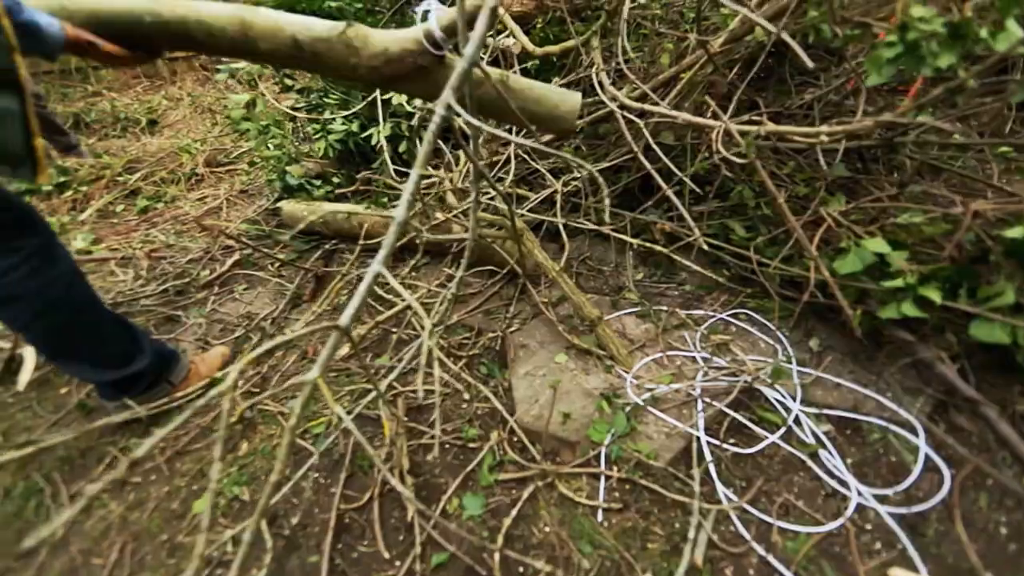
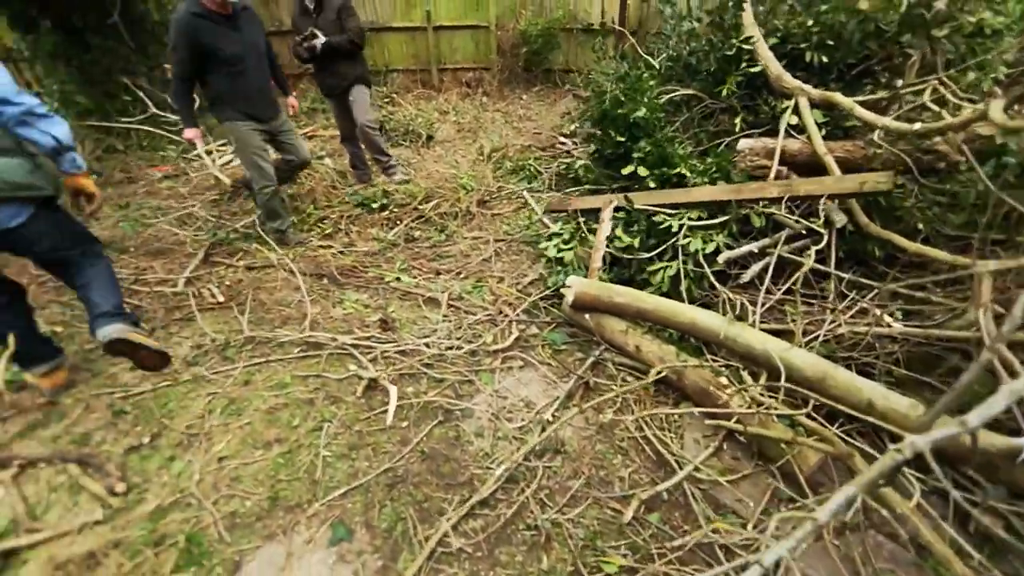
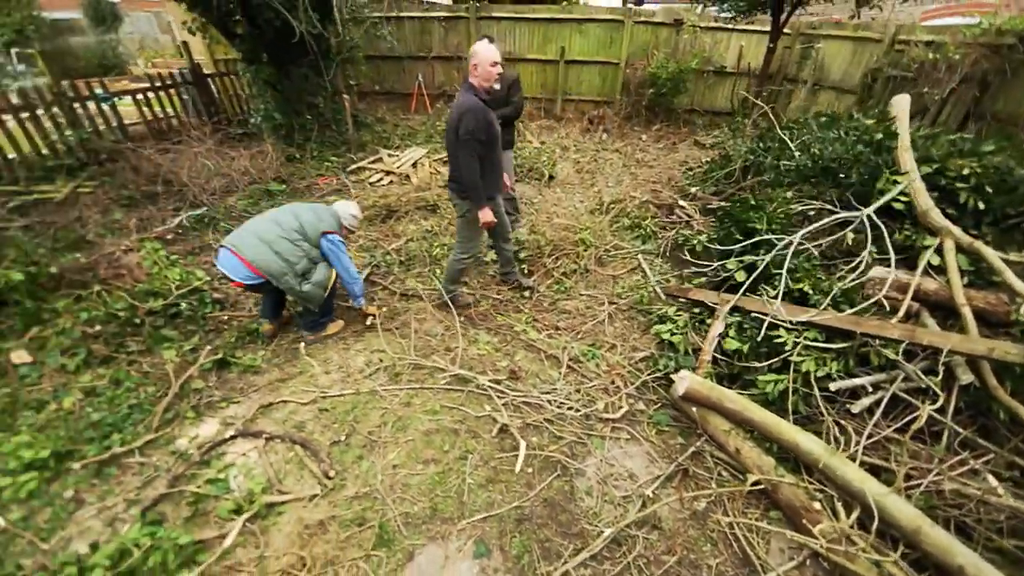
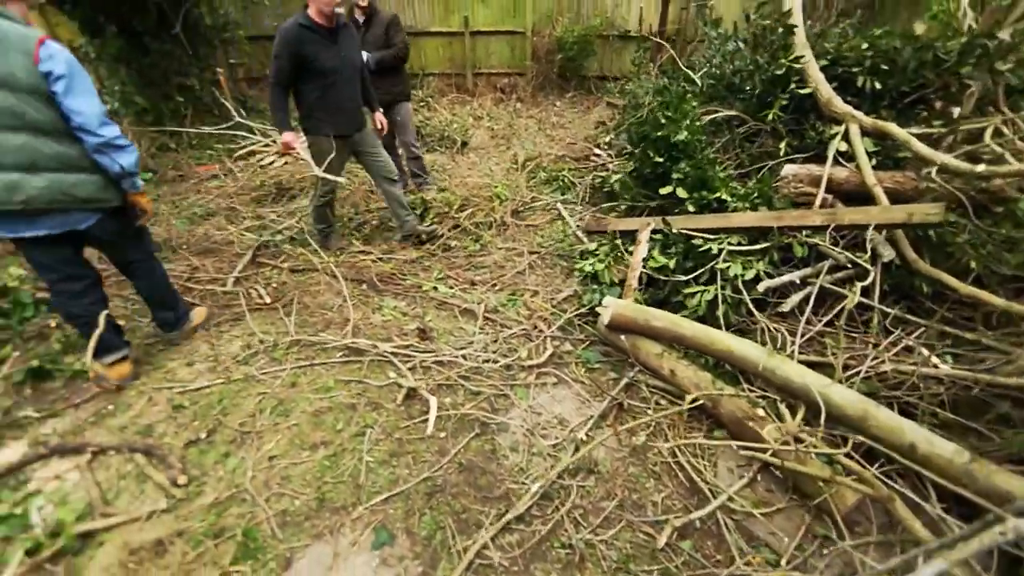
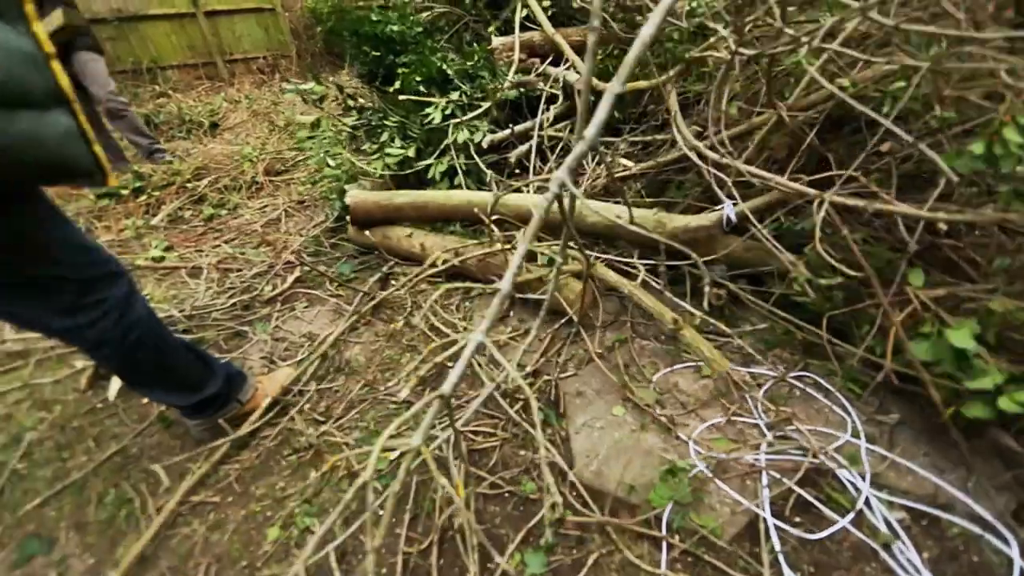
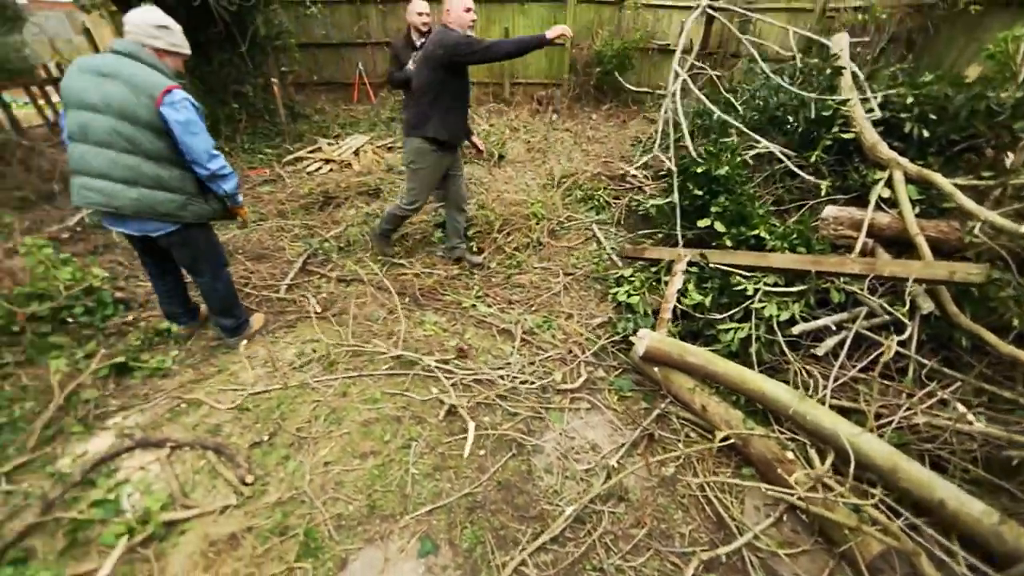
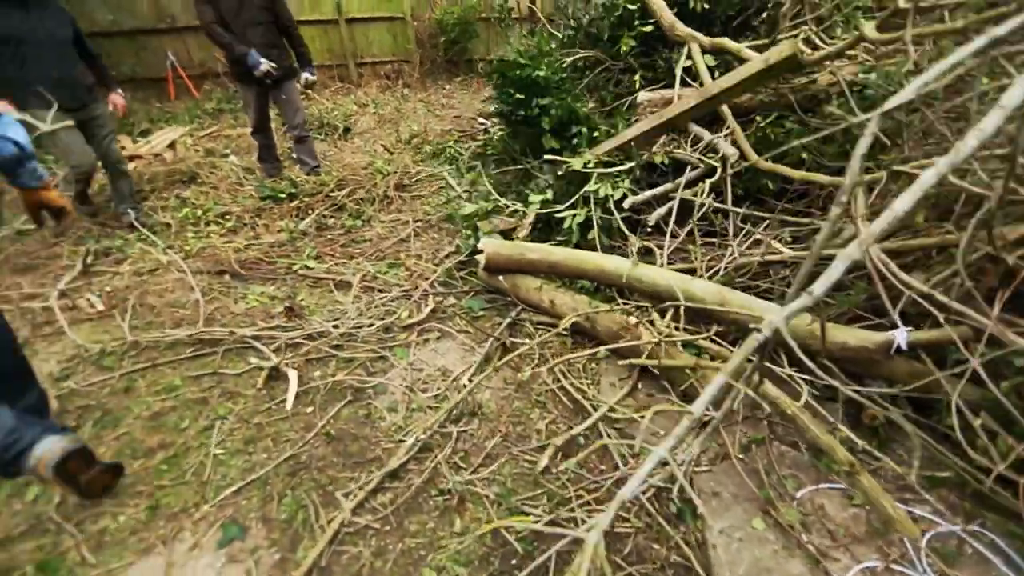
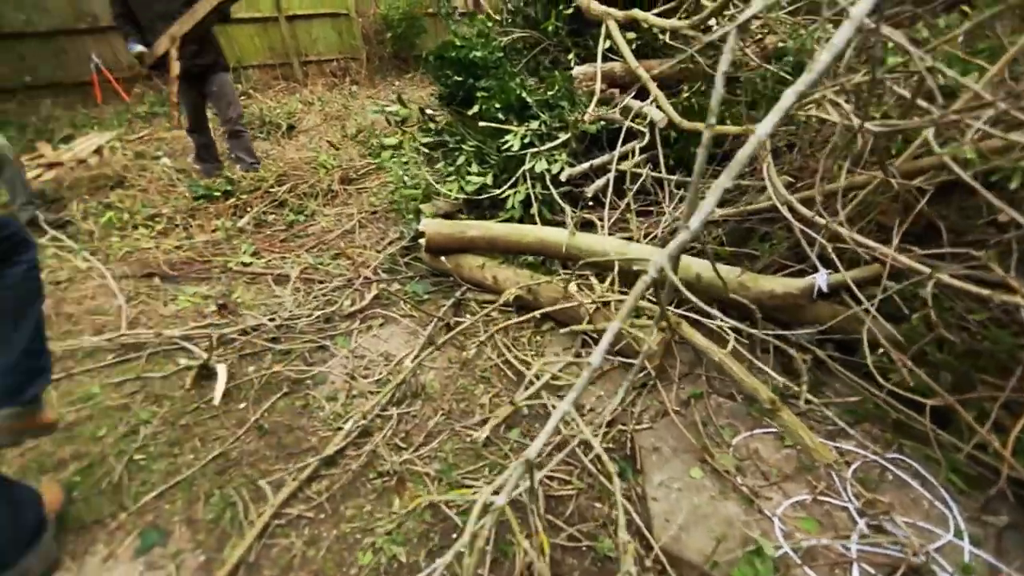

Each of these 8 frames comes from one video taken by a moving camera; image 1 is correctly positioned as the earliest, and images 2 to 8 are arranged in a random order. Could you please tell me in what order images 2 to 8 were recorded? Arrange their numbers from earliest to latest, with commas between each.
5, 8, 7, 2, 4, 6, 3
